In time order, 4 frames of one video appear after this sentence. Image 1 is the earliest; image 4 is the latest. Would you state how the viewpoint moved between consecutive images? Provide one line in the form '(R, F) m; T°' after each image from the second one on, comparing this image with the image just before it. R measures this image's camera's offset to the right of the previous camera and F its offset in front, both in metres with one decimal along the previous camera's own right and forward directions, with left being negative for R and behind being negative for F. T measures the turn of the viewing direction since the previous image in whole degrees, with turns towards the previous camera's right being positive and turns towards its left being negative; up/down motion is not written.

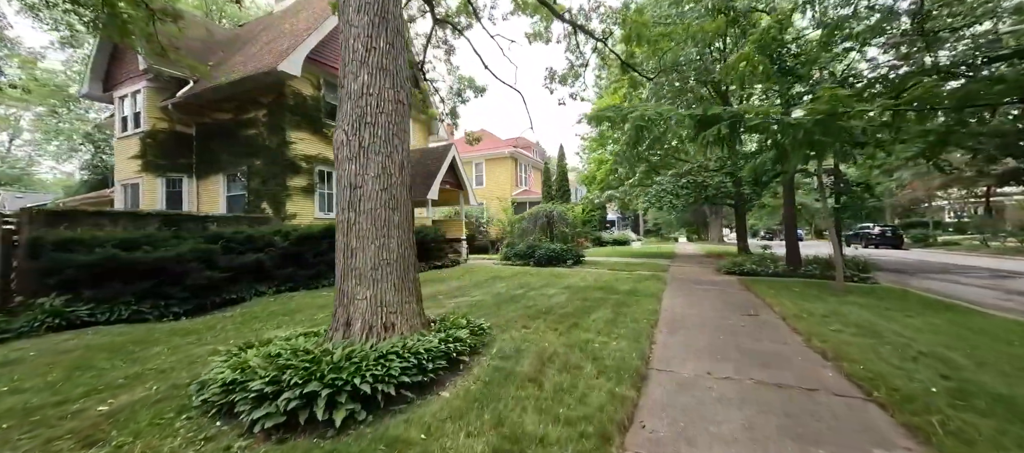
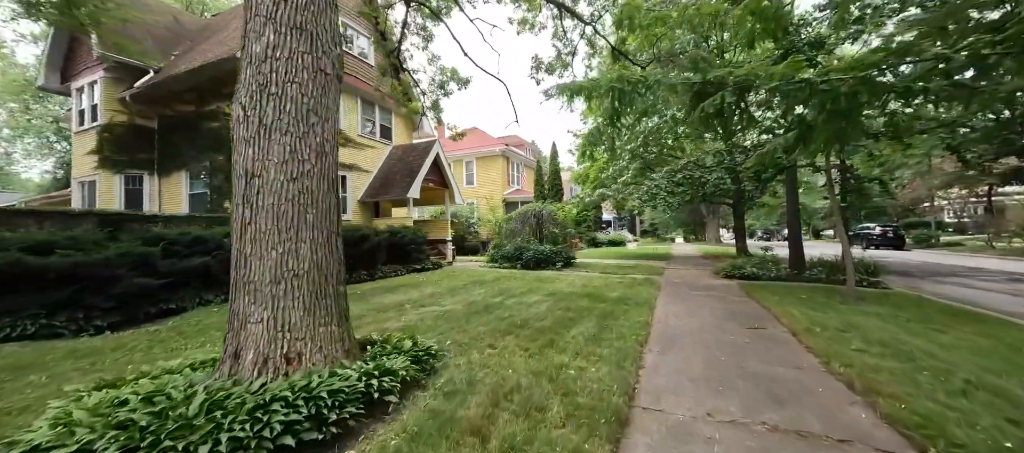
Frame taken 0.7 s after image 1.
(+0.4, +0.7) m; 0°
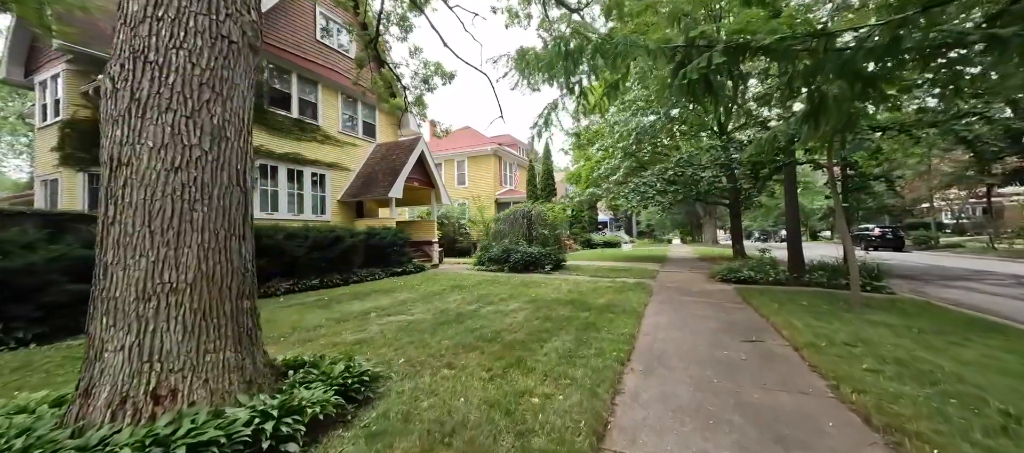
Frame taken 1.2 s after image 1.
(+0.3, +0.5) m; 0°
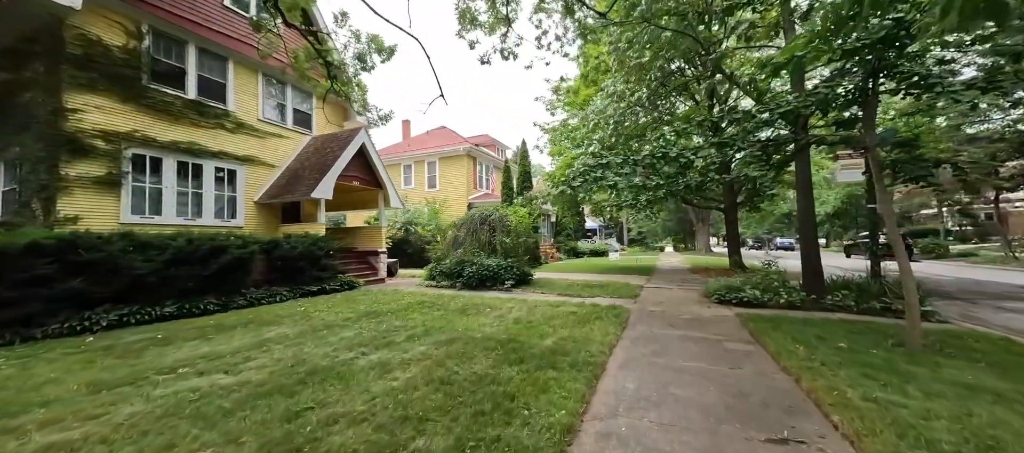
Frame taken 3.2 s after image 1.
(+1.0, +1.8) m; +1°
